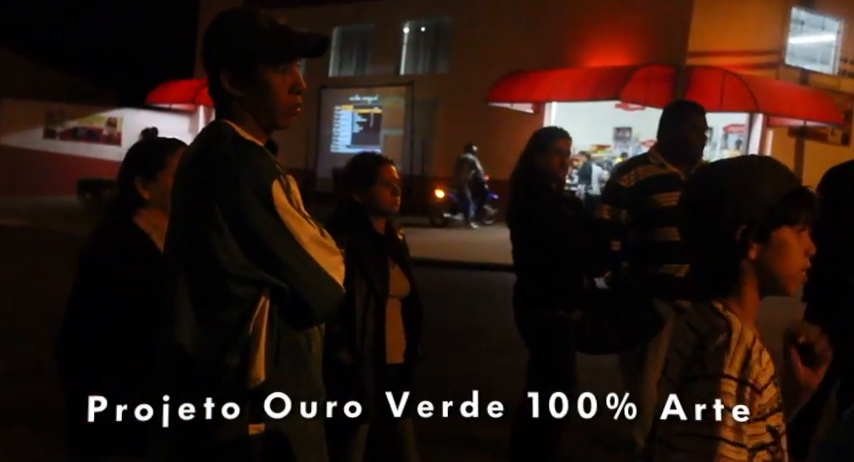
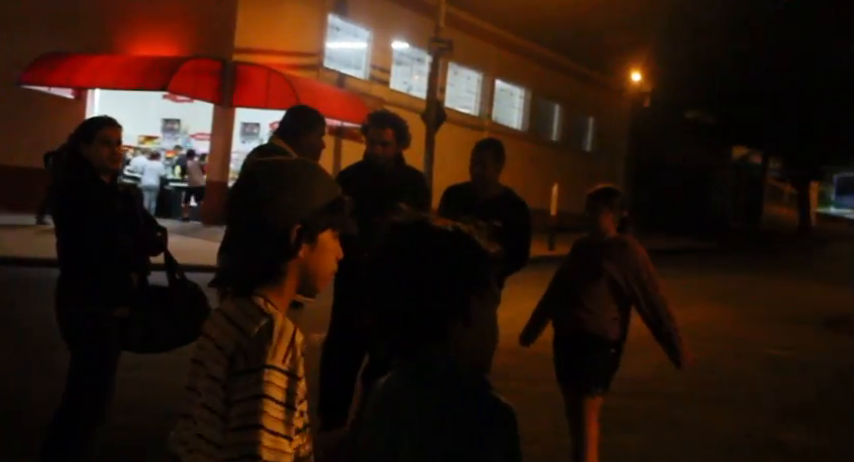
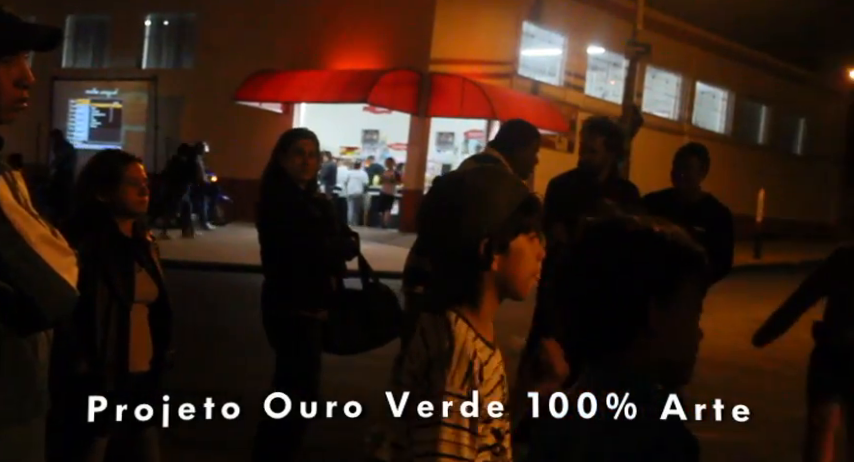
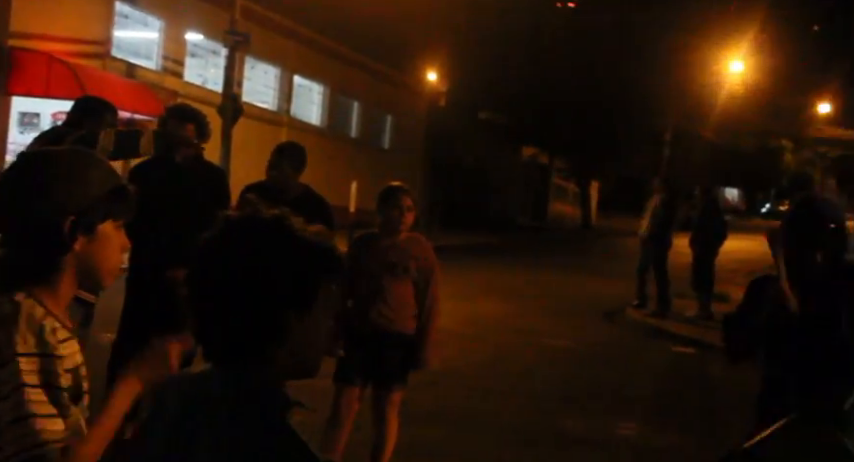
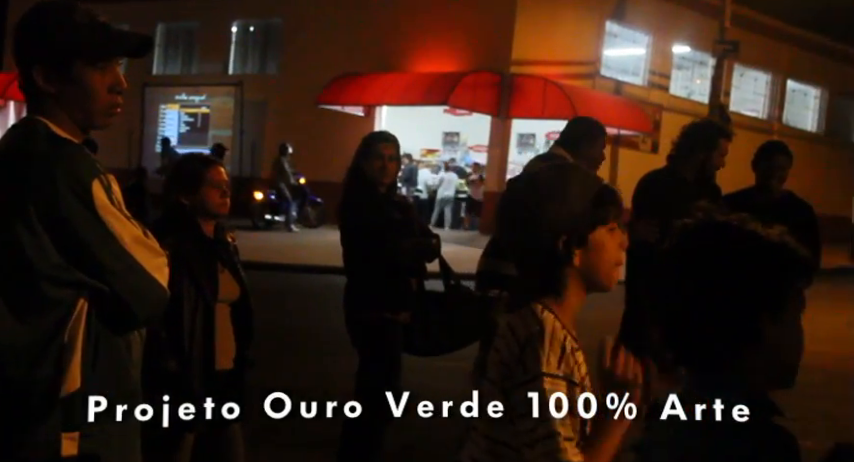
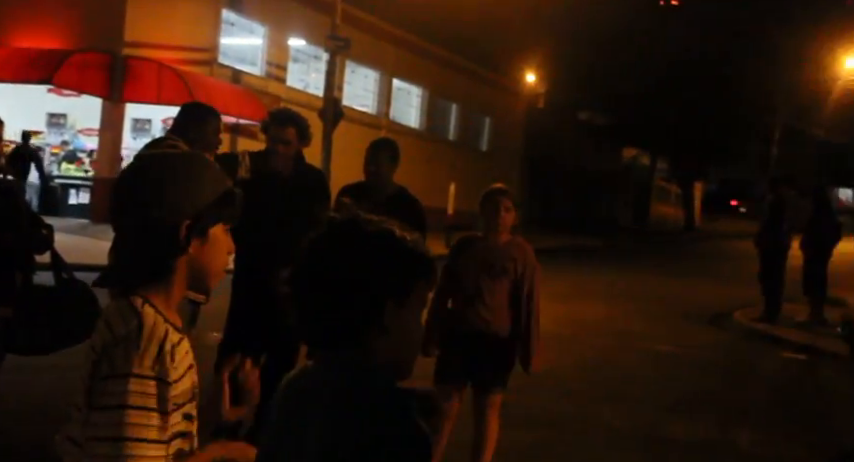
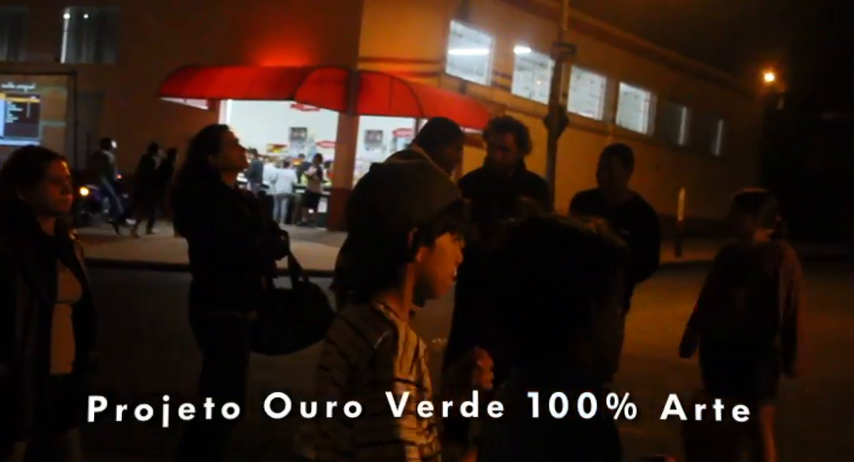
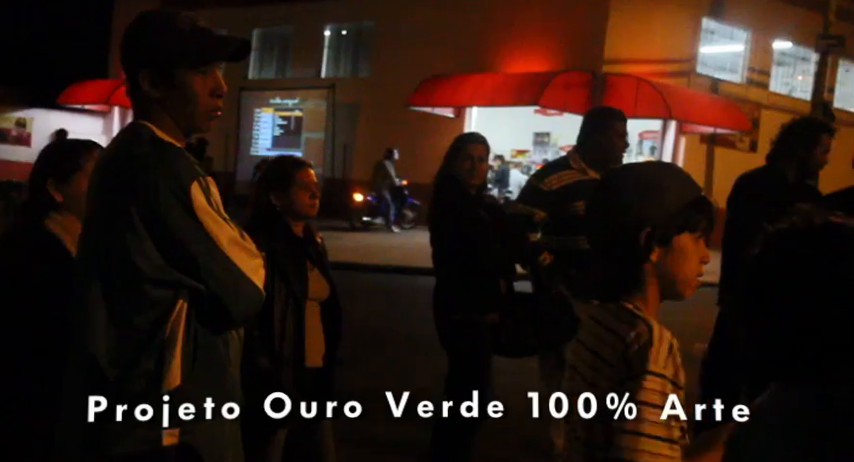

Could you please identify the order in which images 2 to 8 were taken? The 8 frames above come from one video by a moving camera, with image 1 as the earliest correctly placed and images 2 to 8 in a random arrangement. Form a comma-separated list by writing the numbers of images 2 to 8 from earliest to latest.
8, 5, 3, 7, 2, 6, 4
